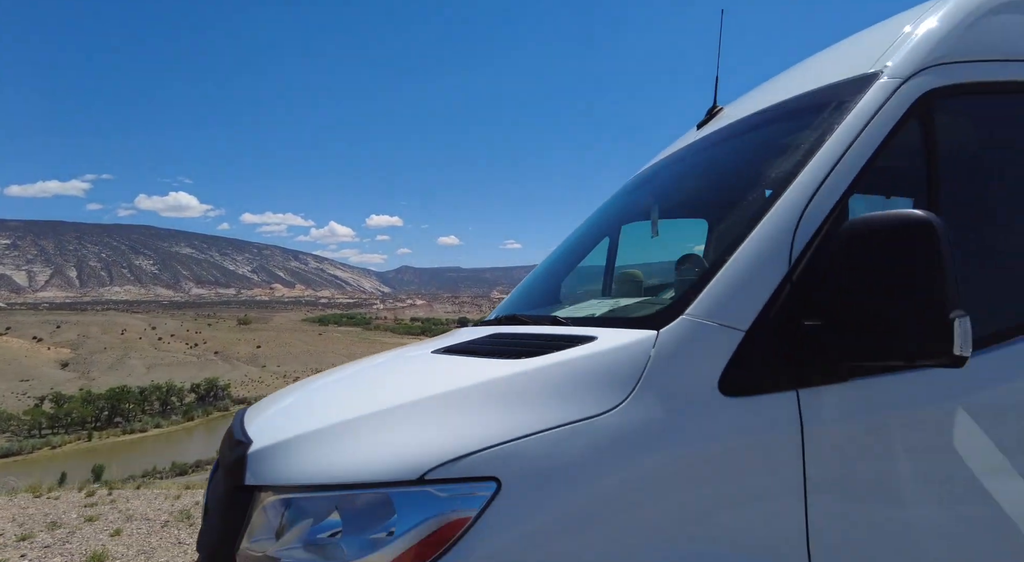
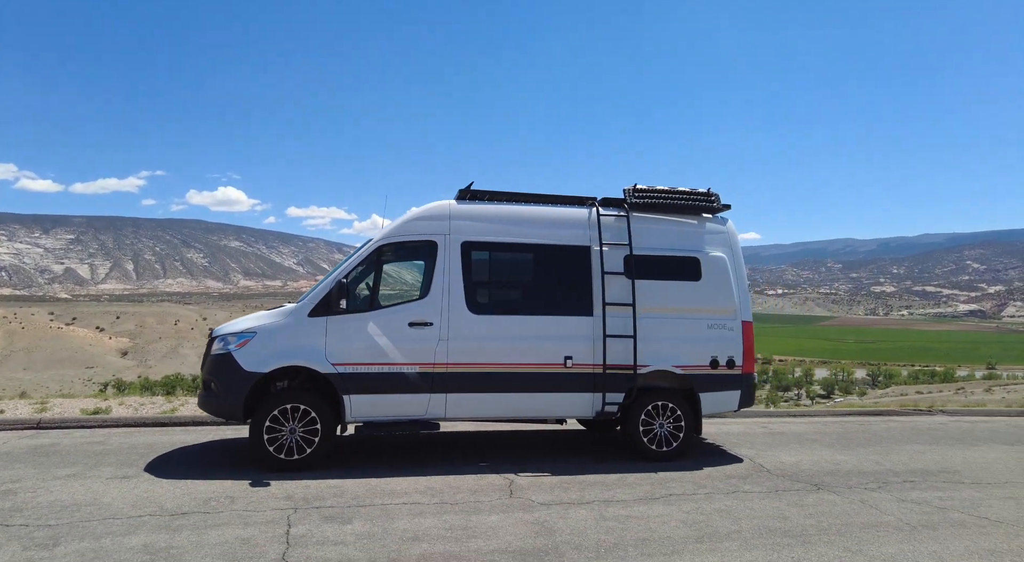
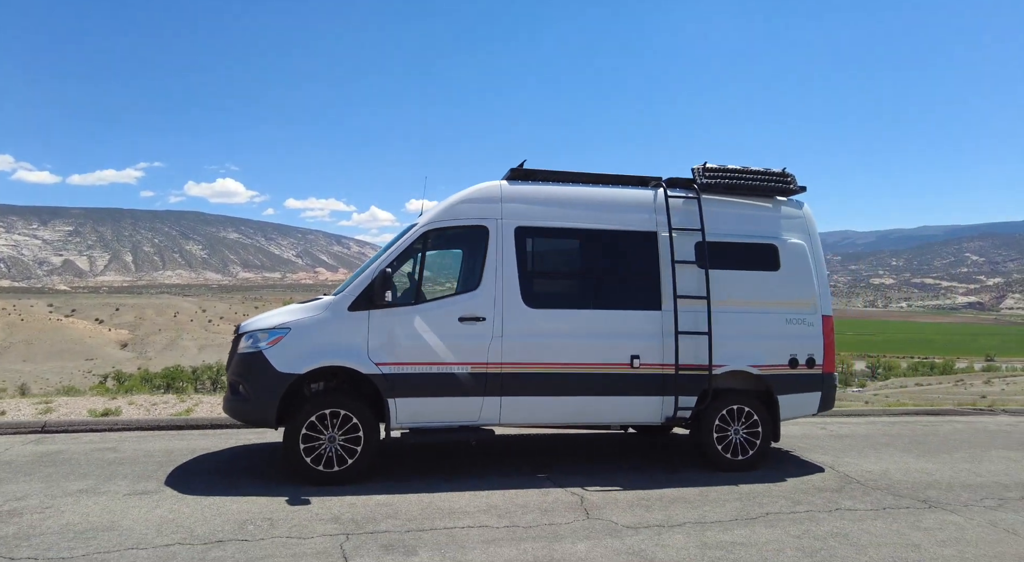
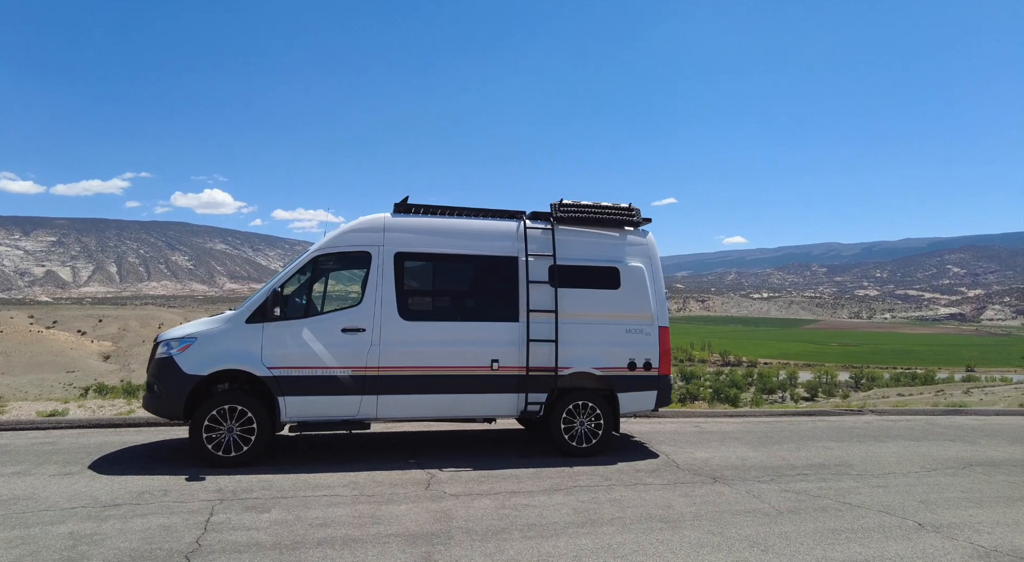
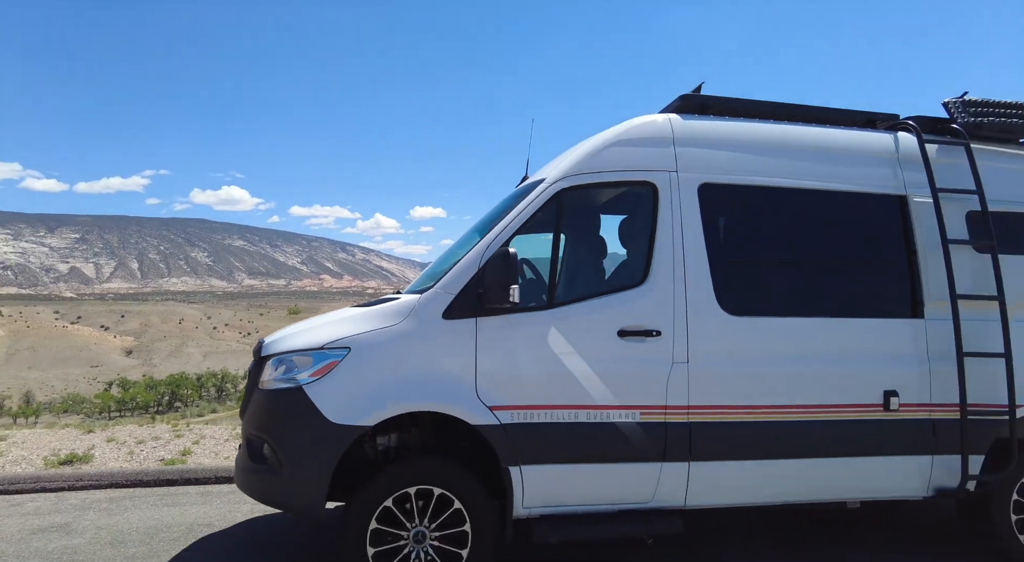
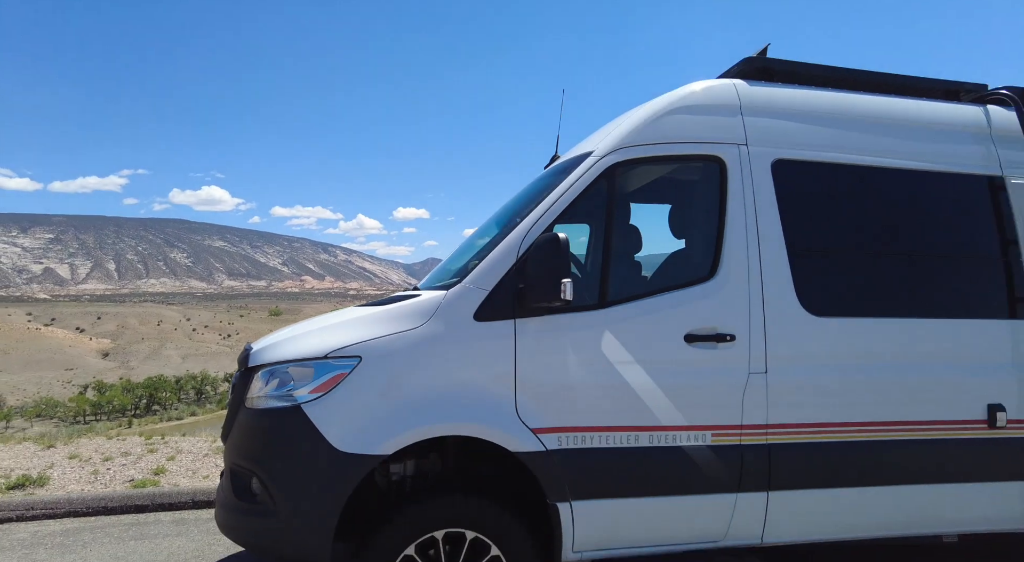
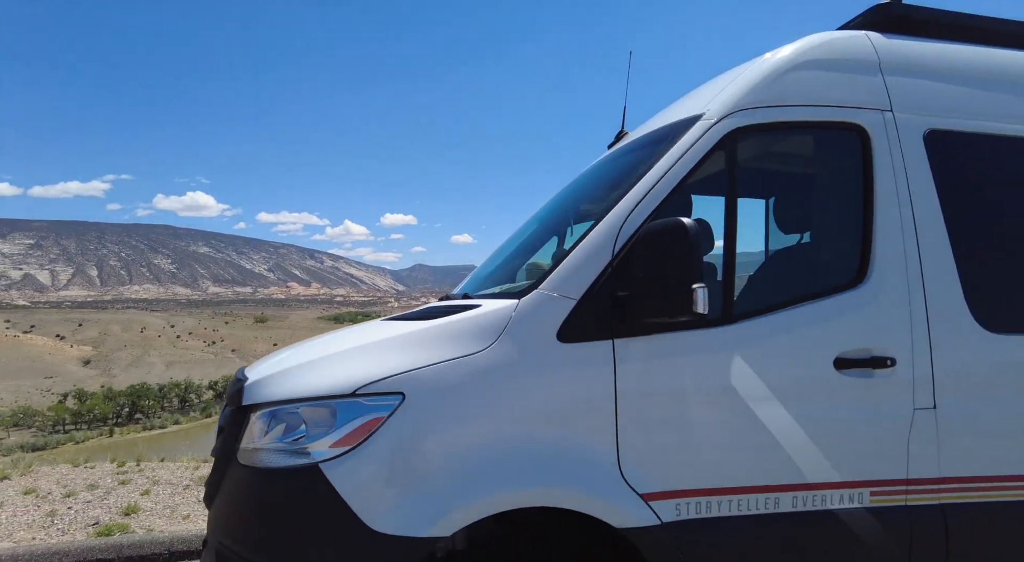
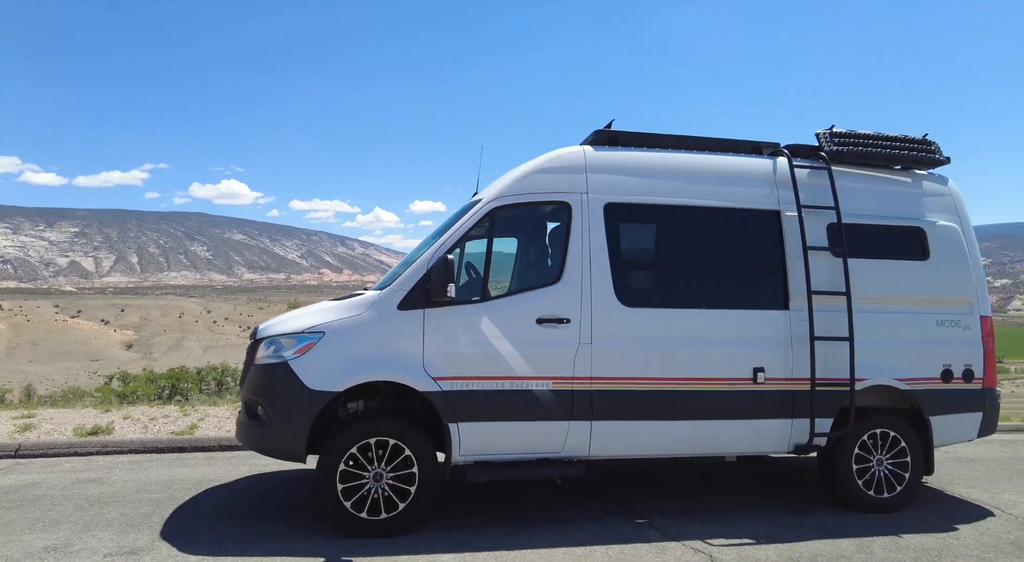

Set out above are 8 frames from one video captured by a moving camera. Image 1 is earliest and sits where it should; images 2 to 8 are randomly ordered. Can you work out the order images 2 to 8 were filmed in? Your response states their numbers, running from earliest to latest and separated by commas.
7, 6, 5, 8, 3, 2, 4
